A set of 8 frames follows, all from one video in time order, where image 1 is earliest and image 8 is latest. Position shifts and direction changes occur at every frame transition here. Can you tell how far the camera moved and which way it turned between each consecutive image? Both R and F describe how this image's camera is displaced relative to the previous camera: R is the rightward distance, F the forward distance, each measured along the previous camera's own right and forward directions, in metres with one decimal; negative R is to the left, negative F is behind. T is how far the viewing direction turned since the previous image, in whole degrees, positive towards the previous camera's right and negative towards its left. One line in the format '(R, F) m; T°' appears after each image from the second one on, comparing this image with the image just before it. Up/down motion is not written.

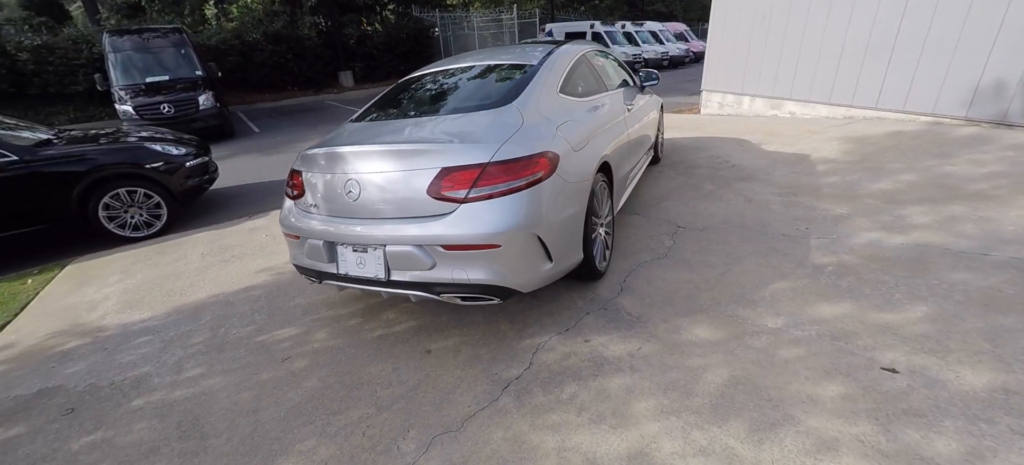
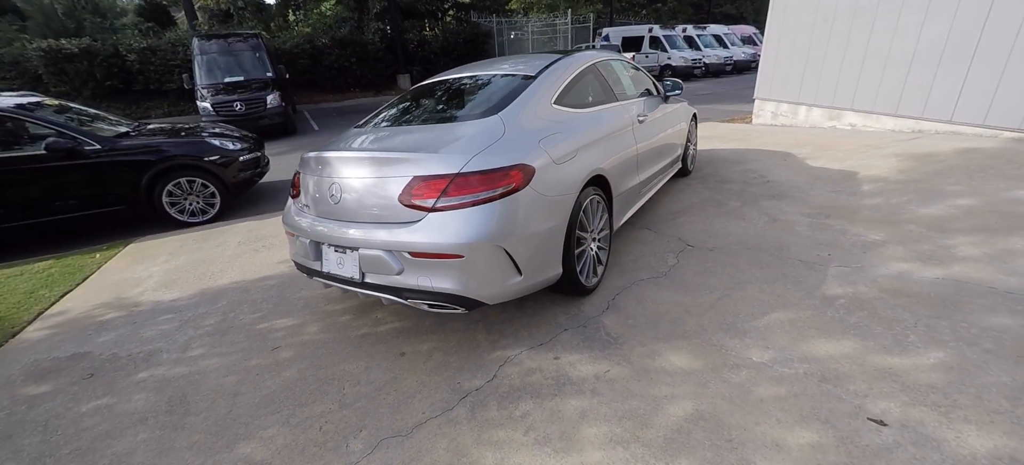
(+0.5, 0.0) m; -8°
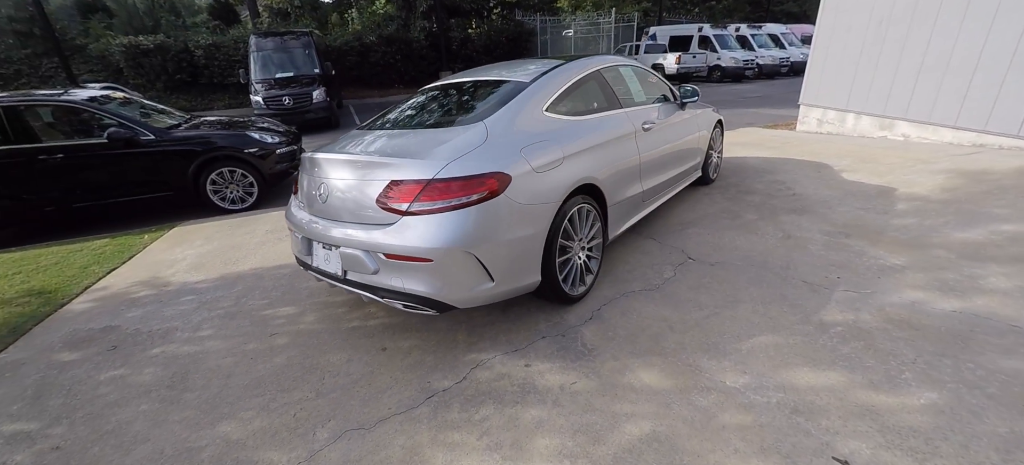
(+0.4, 0.0) m; -6°
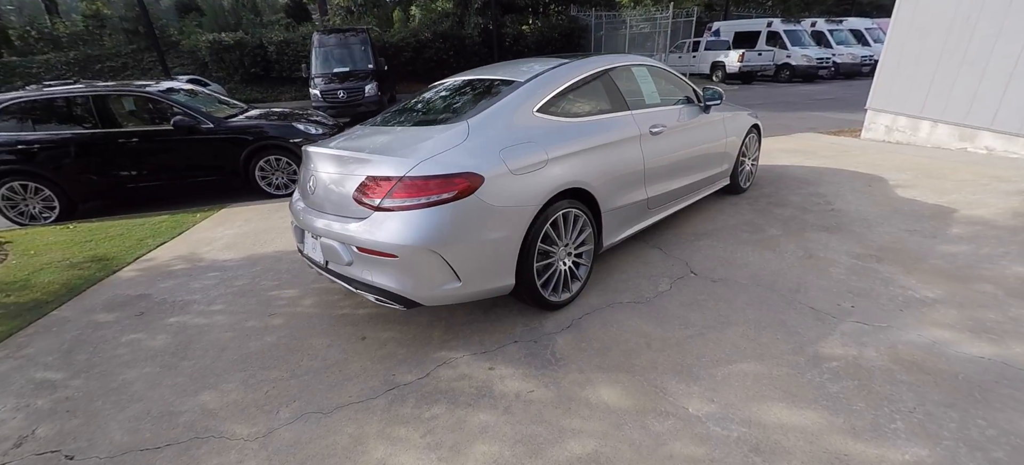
(+0.5, +0.1) m; -8°
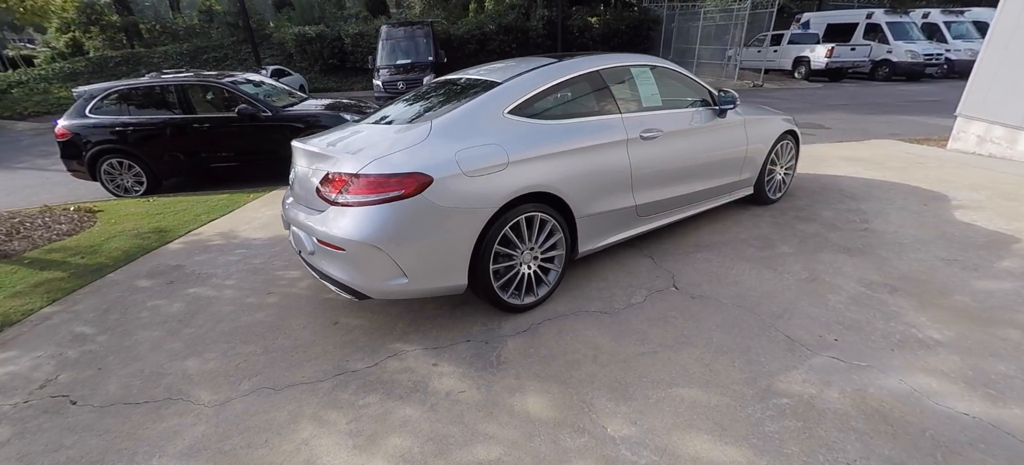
(+0.7, 0.0) m; -9°
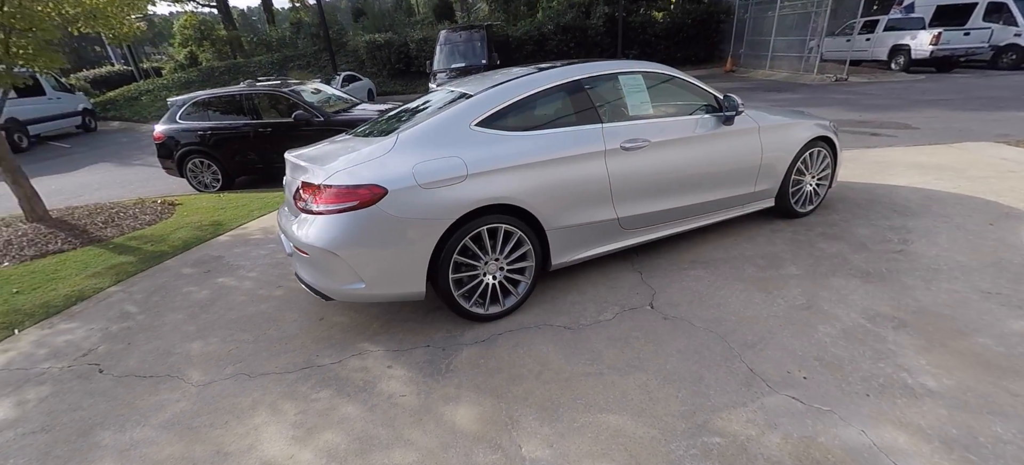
(+0.7, +0.1) m; -10°
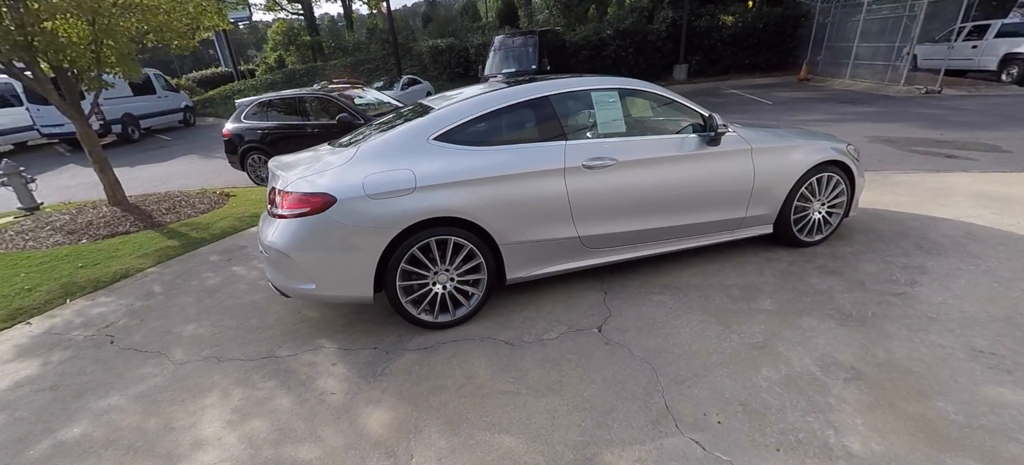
(+0.7, 0.0) m; -9°
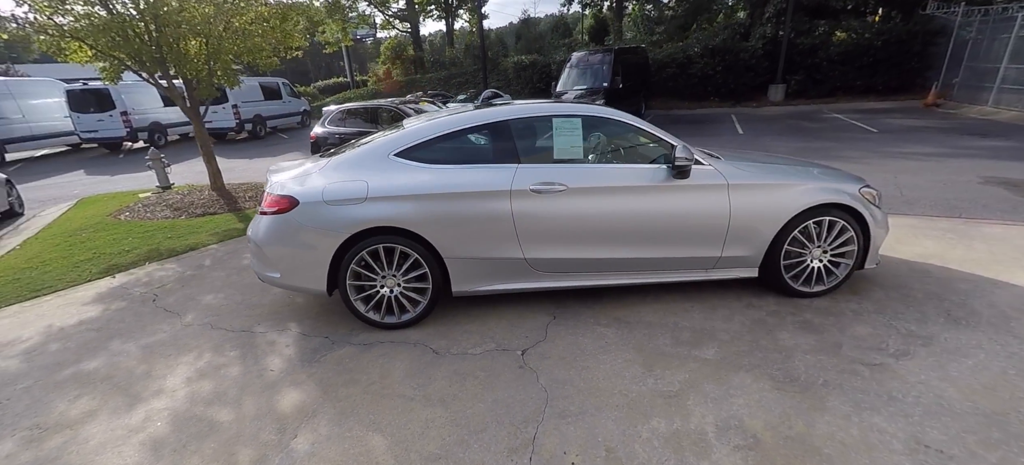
(+1.0, +0.1) m; -13°
